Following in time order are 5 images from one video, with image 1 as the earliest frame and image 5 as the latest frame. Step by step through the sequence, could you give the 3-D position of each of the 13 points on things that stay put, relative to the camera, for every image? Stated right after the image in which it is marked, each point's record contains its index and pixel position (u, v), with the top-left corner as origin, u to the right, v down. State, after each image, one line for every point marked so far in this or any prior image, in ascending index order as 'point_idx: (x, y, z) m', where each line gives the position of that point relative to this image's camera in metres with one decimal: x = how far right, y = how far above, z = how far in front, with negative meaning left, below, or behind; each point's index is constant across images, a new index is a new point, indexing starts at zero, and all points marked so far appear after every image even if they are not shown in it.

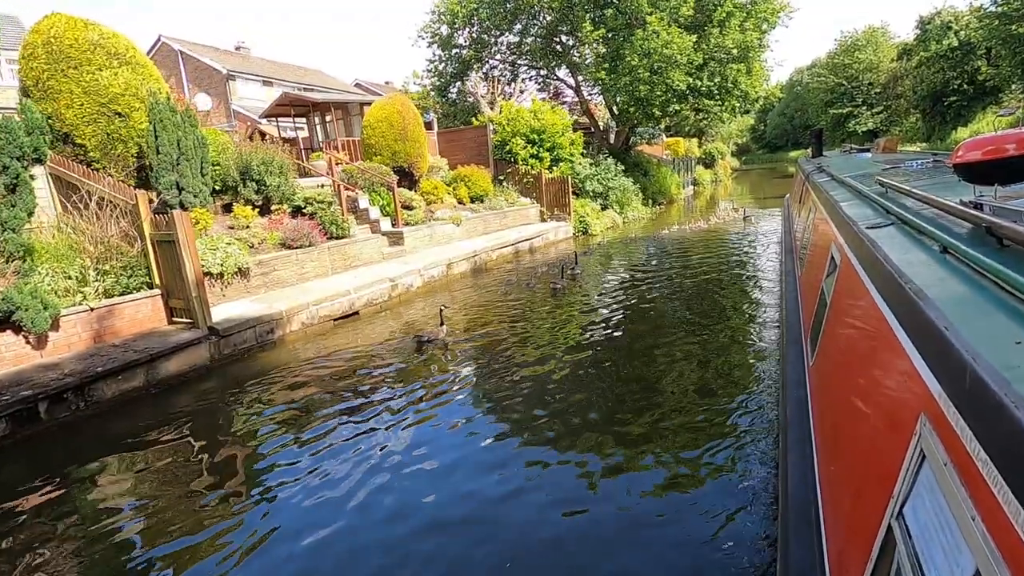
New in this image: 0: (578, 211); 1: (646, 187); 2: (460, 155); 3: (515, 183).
0: (+1.5, +2.0, +14.1) m
1: (+4.6, +3.6, +19.3) m
2: (-1.9, +3.9, +15.9) m
3: (-0.2, +2.8, +14.7) m
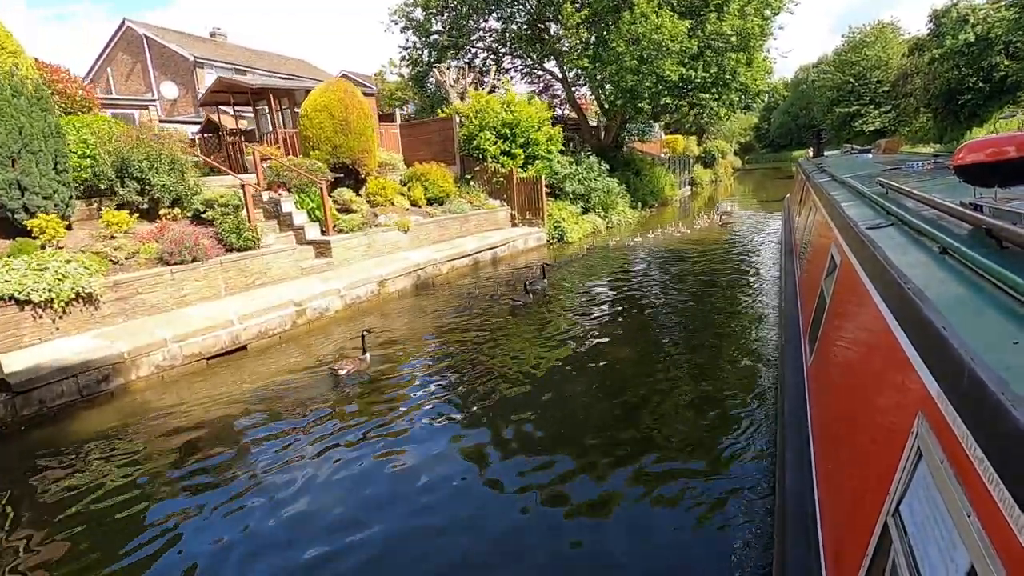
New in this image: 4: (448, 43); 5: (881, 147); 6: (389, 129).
0: (+0.8, +1.7, +12.8) m
1: (+4.0, +3.3, +17.9) m
2: (-2.6, +3.7, +14.5) m
3: (-0.9, +2.6, +13.3) m
4: (-2.1, +7.9, +17.3) m
5: (+8.6, +3.4, +12.9) m
6: (-3.7, +4.4, +14.9) m
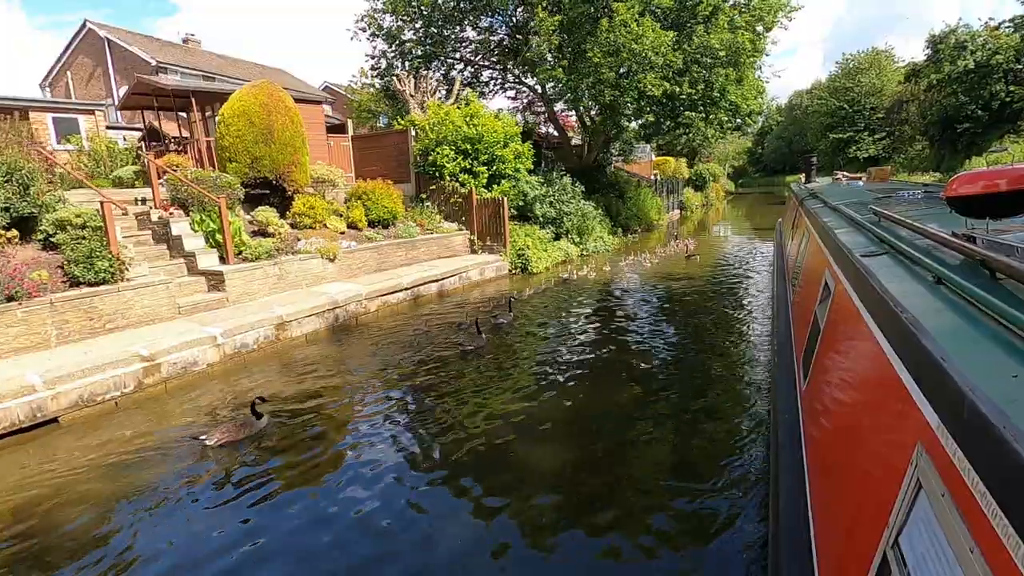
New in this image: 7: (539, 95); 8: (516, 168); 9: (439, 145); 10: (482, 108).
0: (+0.1, +1.0, +11.5) m
1: (+3.2, +2.4, +16.8) m
2: (-3.3, +3.0, +13.3) m
3: (-1.6, +1.9, +12.1) m
4: (-2.8, +7.1, +16.3) m
5: (+7.9, +2.5, +11.8) m
6: (-4.4, +3.7, +13.7) m
7: (+0.8, +5.6, +15.6) m
8: (+0.1, +2.8, +12.5) m
9: (-1.6, +3.2, +12.0) m
10: (-0.7, +4.1, +12.3) m
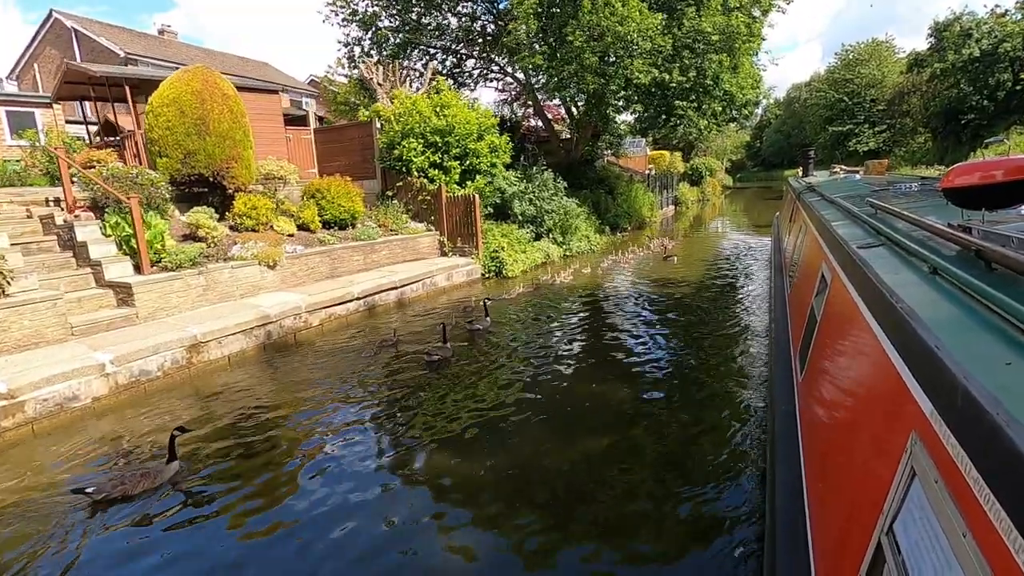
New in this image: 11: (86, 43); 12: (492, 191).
0: (-0.4, +0.9, +10.7) m
1: (+2.7, +2.3, +15.9) m
2: (-3.8, +2.9, +12.4) m
3: (-2.1, +1.8, +11.3) m
4: (-3.3, +7.0, +15.4) m
5: (+7.4, +2.5, +11.0) m
6: (-4.8, +3.6, +12.9) m
7: (+0.3, +5.5, +14.7) m
8: (-0.4, +2.7, +11.6) m
9: (-2.1, +3.1, +11.2) m
10: (-1.1, +4.0, +11.5) m
11: (-15.5, +8.9, +19.8) m
12: (-0.4, +2.1, +11.7) m
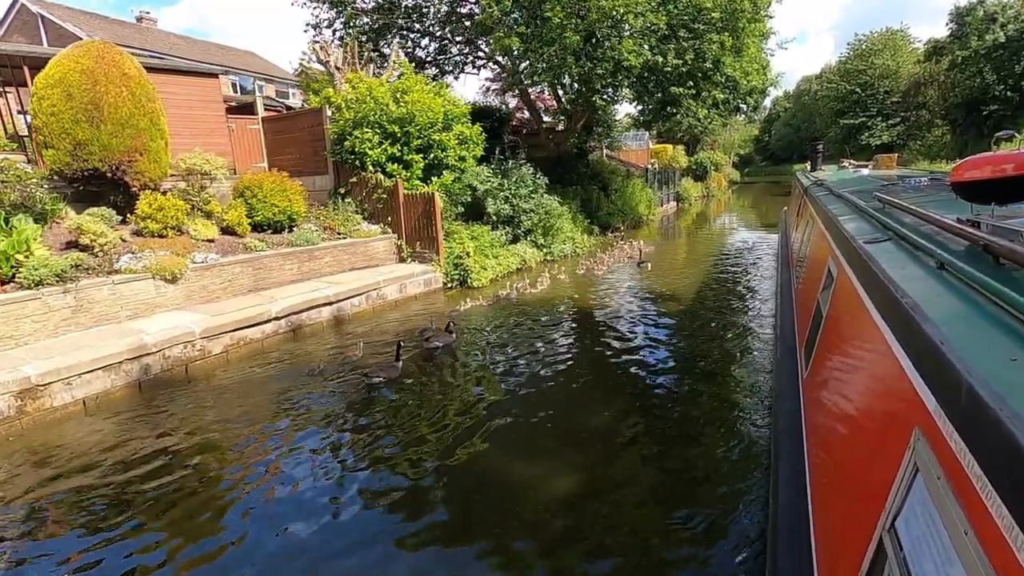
0: (-0.8, +0.8, +9.6) m
1: (+2.3, +2.2, +14.8) m
2: (-4.2, +2.8, +11.4) m
3: (-2.5, +1.7, +10.2) m
4: (-3.6, +6.9, +14.3) m
5: (+7.0, +2.3, +9.8) m
6: (-5.3, +3.5, +11.8) m
7: (-0.1, +5.4, +13.6) m
8: (-0.8, +2.6, +10.5) m
9: (-2.5, +3.0, +10.1) m
10: (-1.6, +3.9, +10.3) m
11: (-15.9, +8.9, +18.8) m
12: (-0.8, +2.0, +10.5) m
